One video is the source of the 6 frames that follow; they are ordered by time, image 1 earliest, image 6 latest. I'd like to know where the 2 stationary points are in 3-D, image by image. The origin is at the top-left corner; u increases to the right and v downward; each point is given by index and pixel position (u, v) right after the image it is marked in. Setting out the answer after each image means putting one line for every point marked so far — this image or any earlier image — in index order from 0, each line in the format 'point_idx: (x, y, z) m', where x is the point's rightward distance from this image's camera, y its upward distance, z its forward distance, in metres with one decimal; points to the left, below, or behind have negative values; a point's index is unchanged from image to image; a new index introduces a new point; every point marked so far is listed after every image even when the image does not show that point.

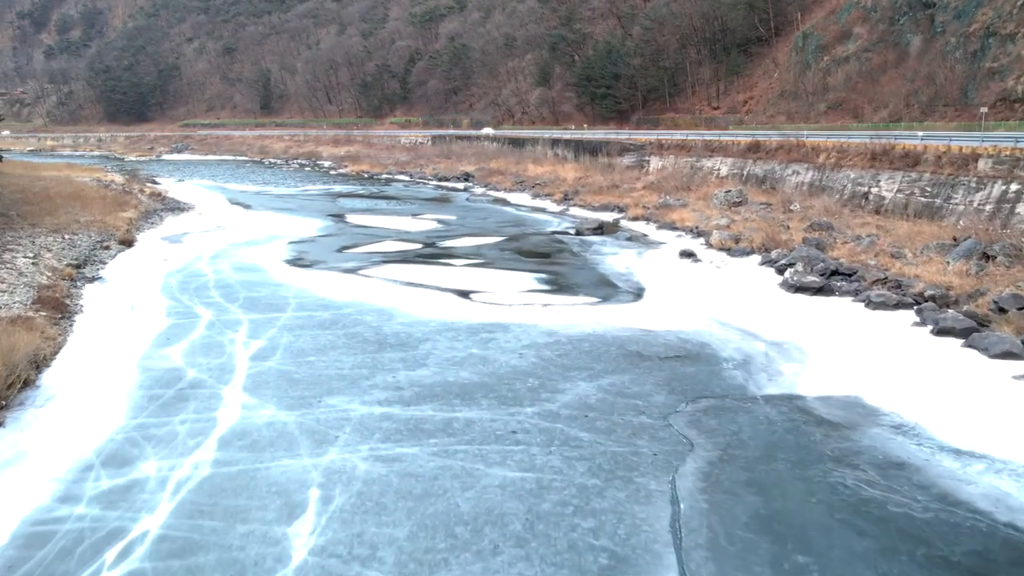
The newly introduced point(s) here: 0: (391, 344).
0: (-1.4, -0.7, +11.8) m
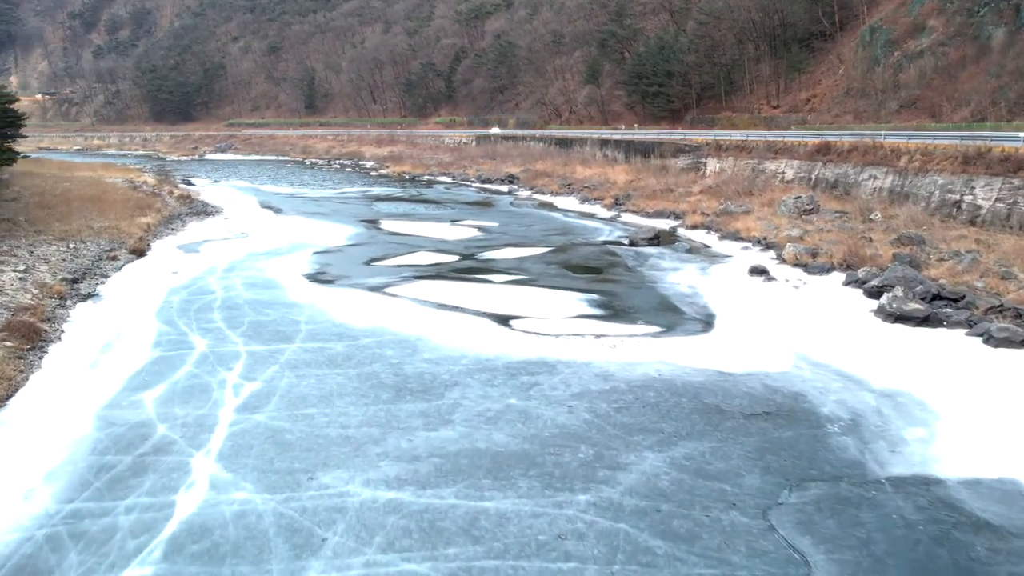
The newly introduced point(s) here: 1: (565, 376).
0: (-1.0, -1.0, +9.7) m
1: (+0.5, -0.9, +10.2) m
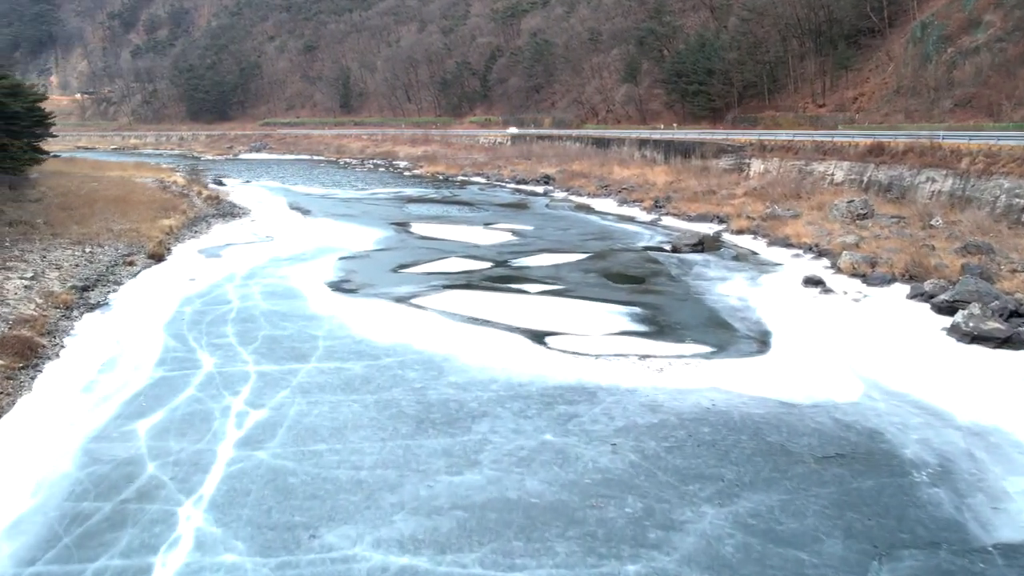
0: (-0.7, -1.1, +8.6) m
1: (+0.8, -1.1, +9.1) m
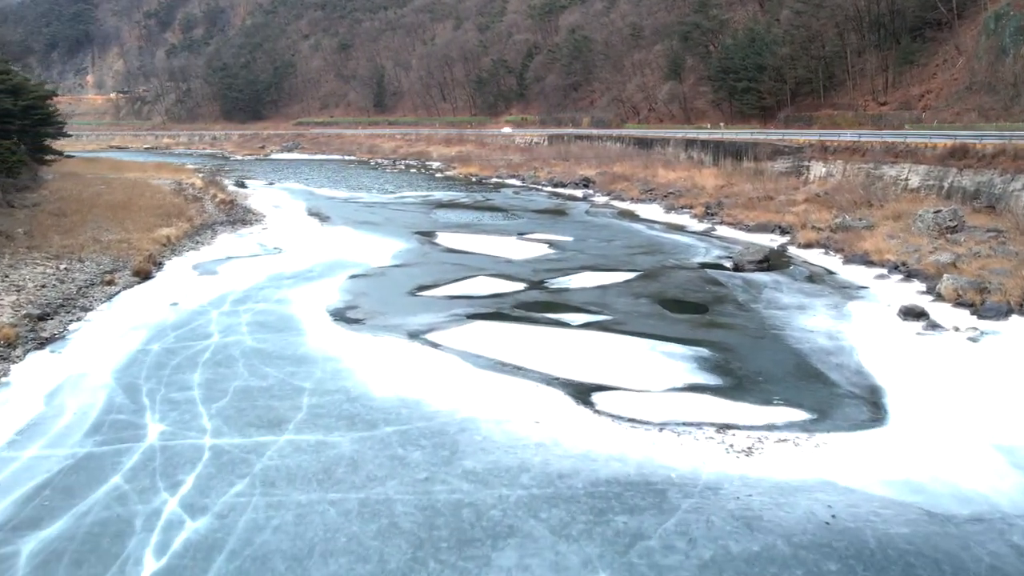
0: (-0.4, -1.5, +6.0) m
1: (+1.1, -1.5, +6.4) m
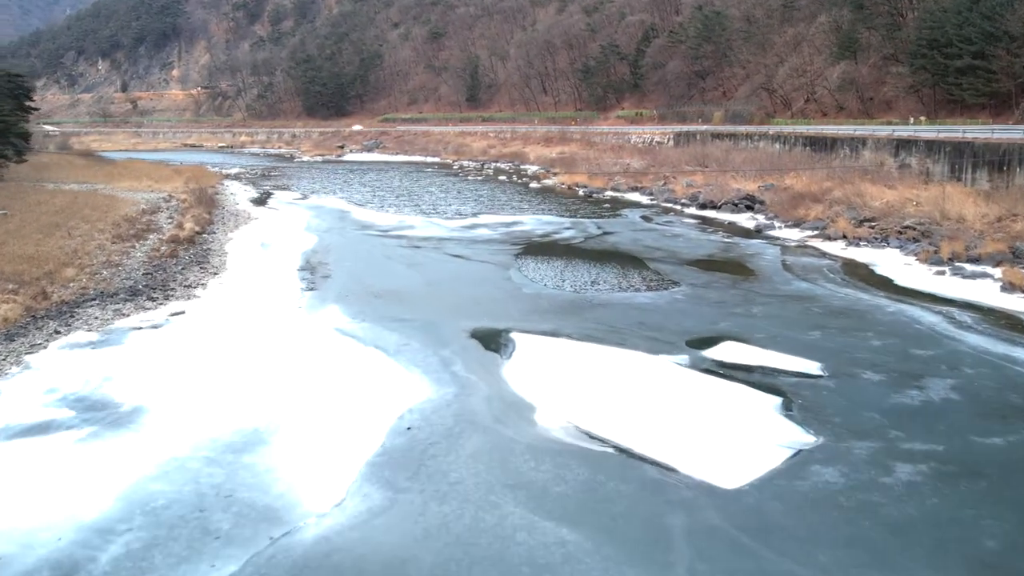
0: (-0.4, -3.4, -6.2) m
1: (+1.1, -3.3, -5.9) m
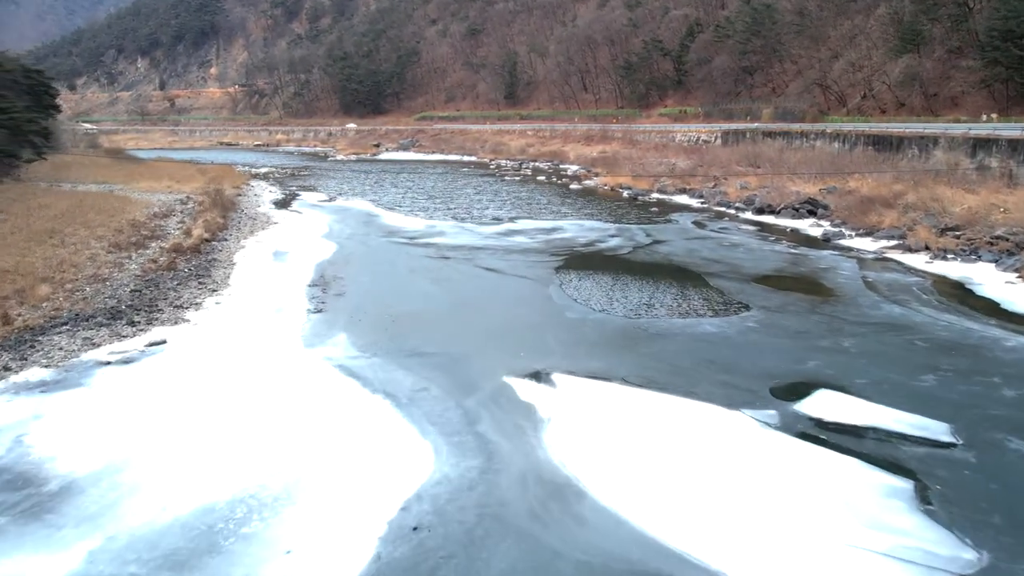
0: (-0.7, -3.7, -8.2) m
1: (+0.8, -3.6, -8.0) m
